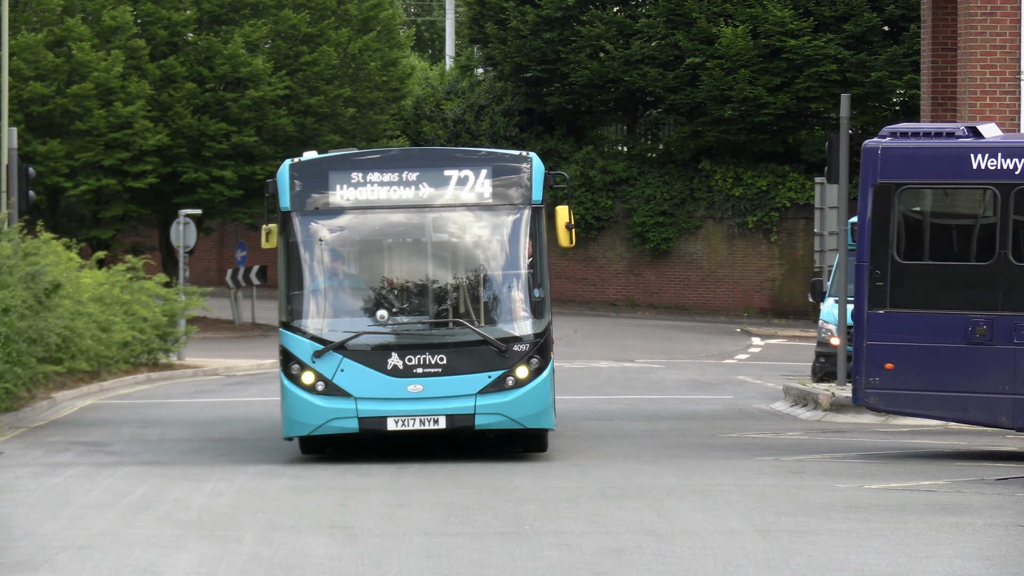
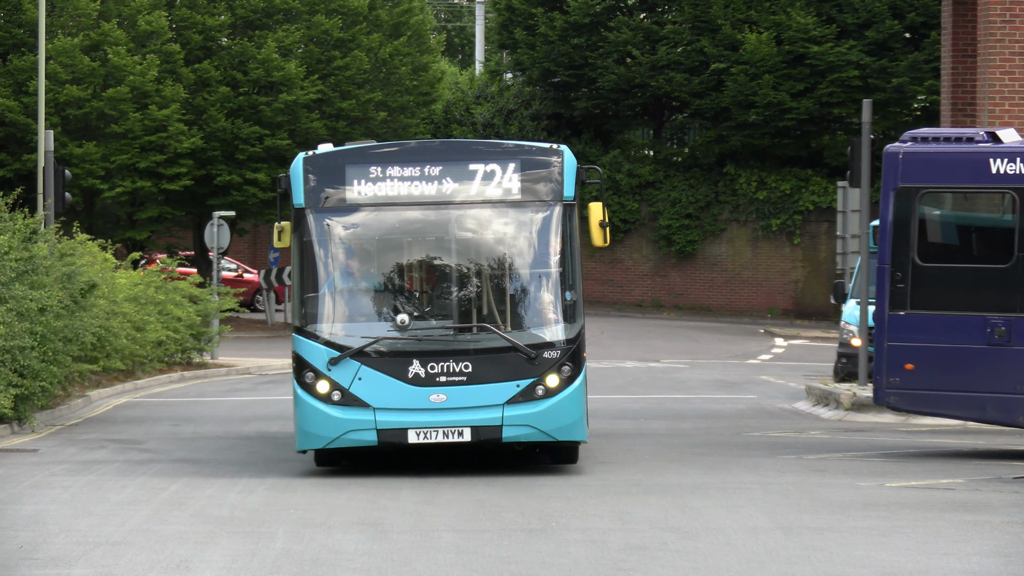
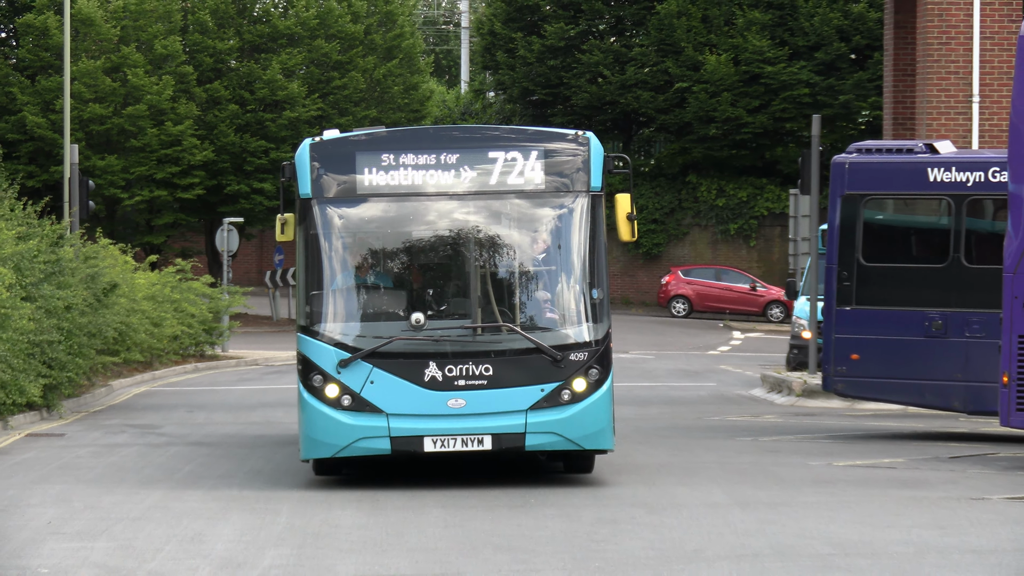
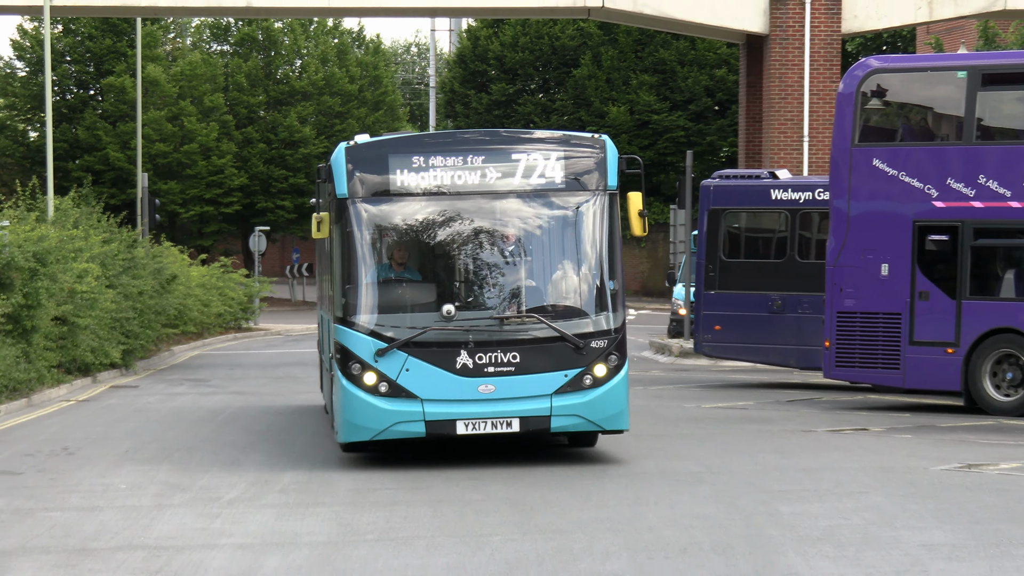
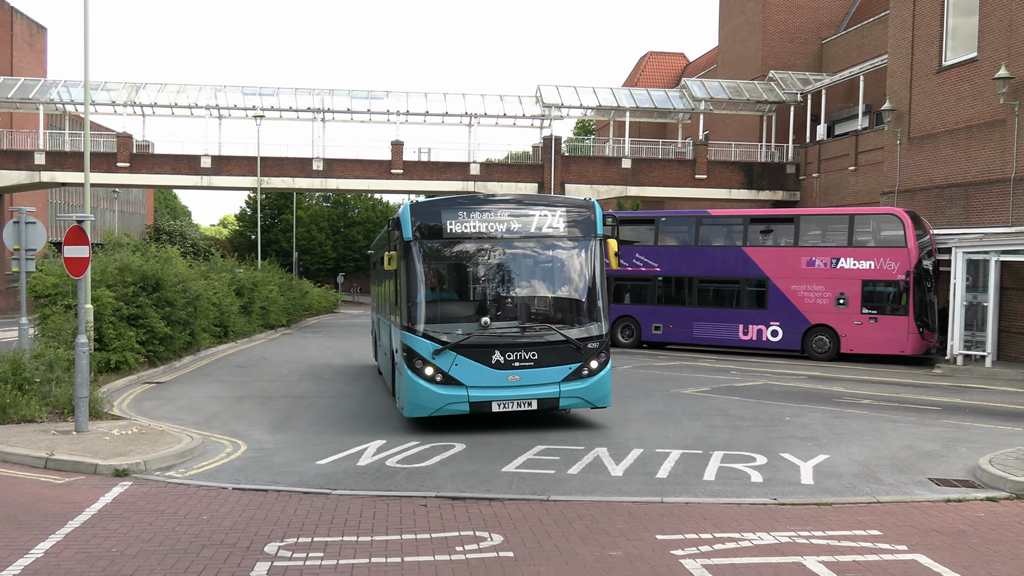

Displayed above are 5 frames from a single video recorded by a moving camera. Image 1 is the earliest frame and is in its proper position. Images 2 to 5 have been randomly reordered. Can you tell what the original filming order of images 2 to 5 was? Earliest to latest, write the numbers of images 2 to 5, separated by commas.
2, 3, 4, 5
